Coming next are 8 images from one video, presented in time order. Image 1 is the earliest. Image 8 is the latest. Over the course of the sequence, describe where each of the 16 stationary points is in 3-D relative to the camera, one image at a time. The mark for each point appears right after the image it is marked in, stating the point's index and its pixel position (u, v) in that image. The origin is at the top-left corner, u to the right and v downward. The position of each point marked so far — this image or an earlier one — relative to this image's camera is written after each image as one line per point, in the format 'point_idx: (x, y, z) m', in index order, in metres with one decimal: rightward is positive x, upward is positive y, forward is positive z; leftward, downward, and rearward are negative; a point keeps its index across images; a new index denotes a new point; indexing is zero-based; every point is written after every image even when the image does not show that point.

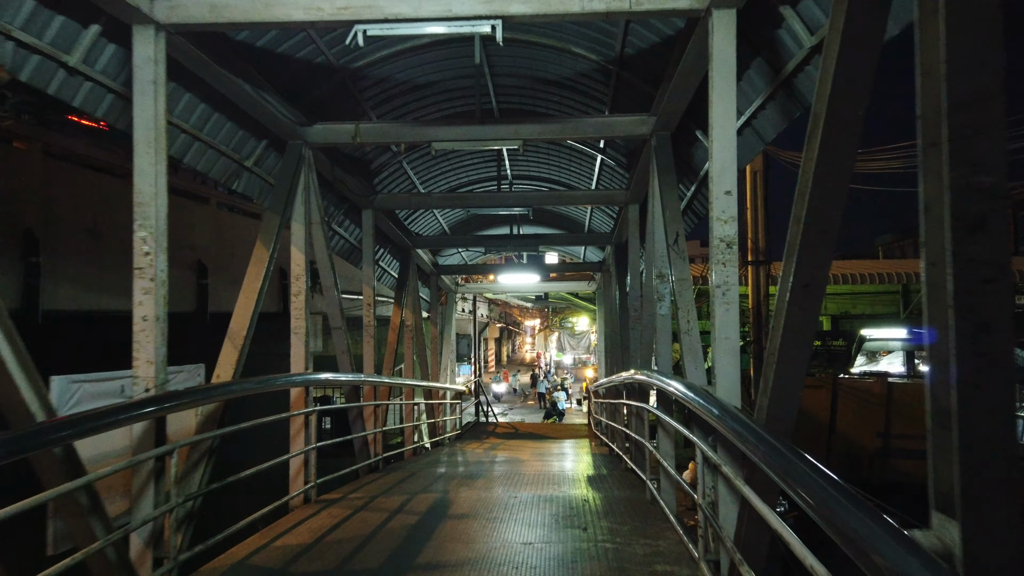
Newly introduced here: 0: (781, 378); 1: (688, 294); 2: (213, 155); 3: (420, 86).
0: (+0.8, -0.3, +2.3) m
1: (+1.0, 0.0, +4.2) m
2: (-1.9, +0.8, +4.8) m
3: (-0.7, +1.5, +5.7) m
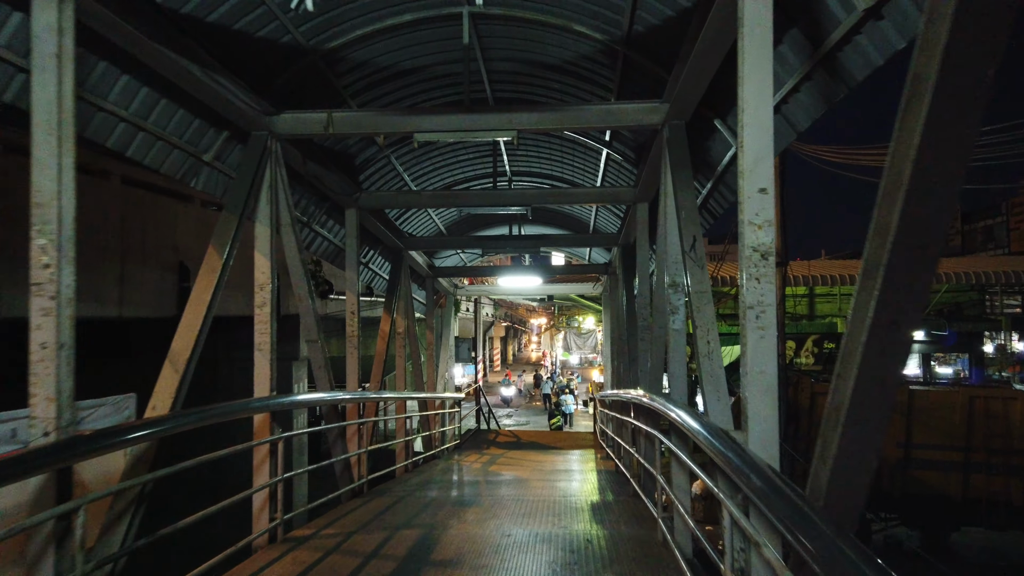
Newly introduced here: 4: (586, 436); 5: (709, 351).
0: (+0.7, -0.3, +1.7) m
1: (+0.9, -0.1, +3.5) m
2: (-2.0, +0.8, +4.3) m
3: (-0.7, +1.4, +5.1) m
4: (+1.2, -2.4, +12.6) m
5: (+0.9, -0.3, +3.4) m
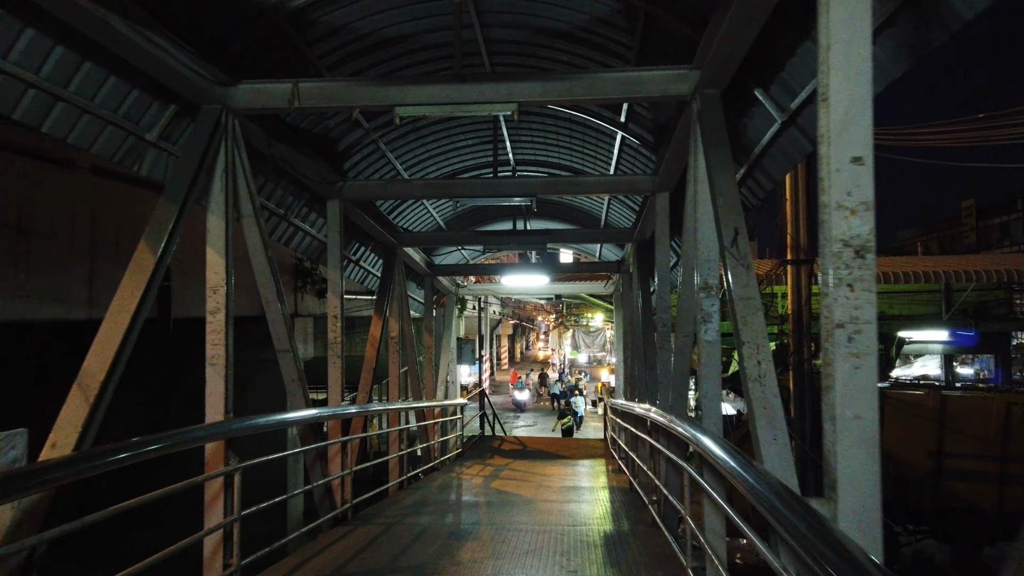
0: (+0.7, -0.4, +0.9) m
1: (+0.9, -0.1, +2.8) m
2: (-2.0, +0.8, +3.6) m
3: (-0.7, +1.4, +4.4) m
4: (+1.3, -2.4, +11.8) m
5: (+0.9, -0.3, +2.7) m
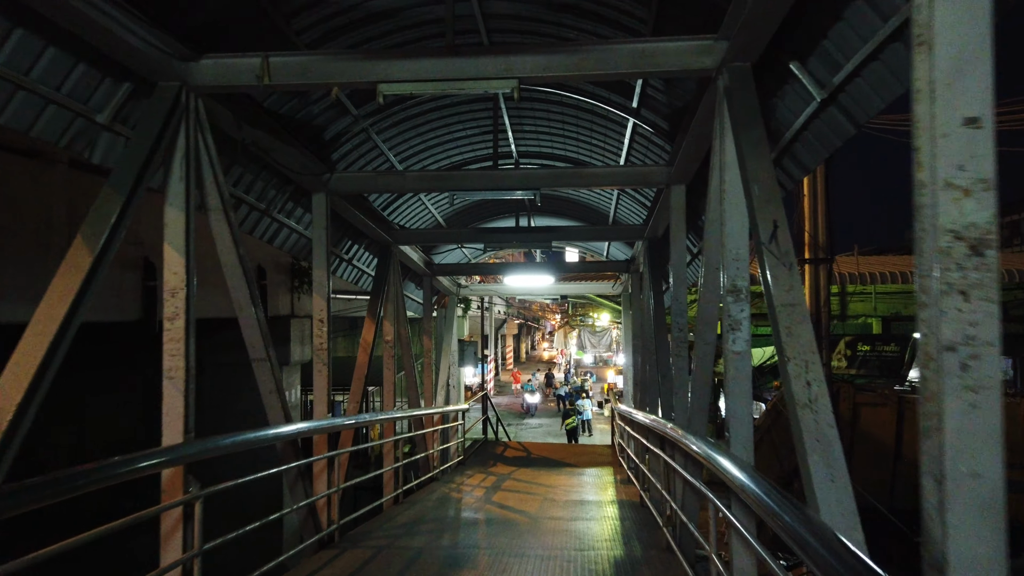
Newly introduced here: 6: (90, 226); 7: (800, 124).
0: (+0.7, -0.4, +0.5) m
1: (+0.9, -0.1, +2.4) m
2: (-2.0, +0.8, +3.1) m
3: (-0.7, +1.4, +3.9) m
4: (+1.4, -2.4, +11.4) m
5: (+0.9, -0.3, +2.2) m
6: (-1.5, +0.2, +2.8) m
7: (+1.3, +0.7, +3.5) m
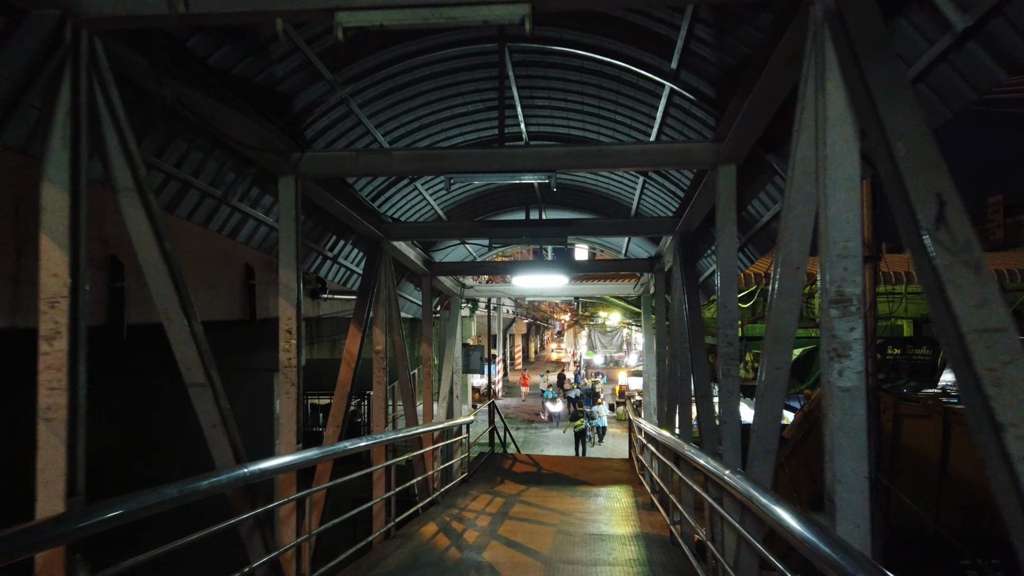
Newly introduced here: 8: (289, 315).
0: (+0.7, -0.4, -0.5) m
1: (+0.9, -0.2, +1.4) m
2: (-1.9, +0.7, +2.2) m
3: (-0.7, +1.4, +3.0) m
4: (+1.5, -2.4, +10.4) m
5: (+0.9, -0.3, +1.3) m
6: (-1.5, +0.2, +1.8) m
7: (+1.3, +0.7, +2.5) m
8: (-1.2, -0.2, +4.2) m
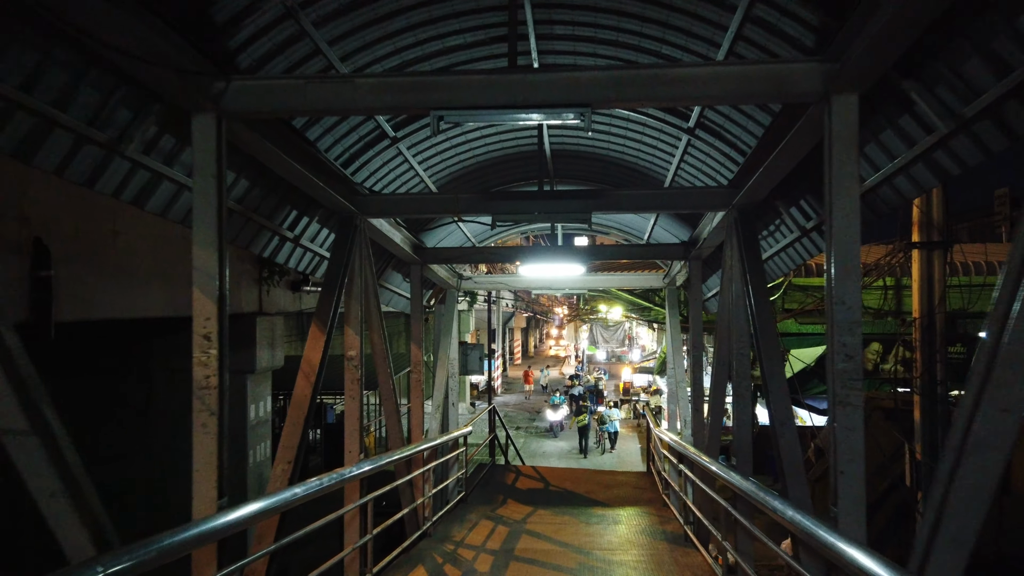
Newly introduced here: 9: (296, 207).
0: (+0.8, -0.4, -1.7) m
1: (+1.0, -0.1, +0.1) m
2: (-1.9, +0.8, +0.9) m
3: (-0.6, +1.4, +1.7) m
4: (+1.5, -2.3, +9.2) m
5: (+1.0, -0.3, 0.0) m
6: (-1.4, +0.2, +0.6) m
7: (+1.4, +0.8, +1.2) m
8: (-1.2, -0.1, +2.9) m
9: (-1.3, +0.5, +4.6) m
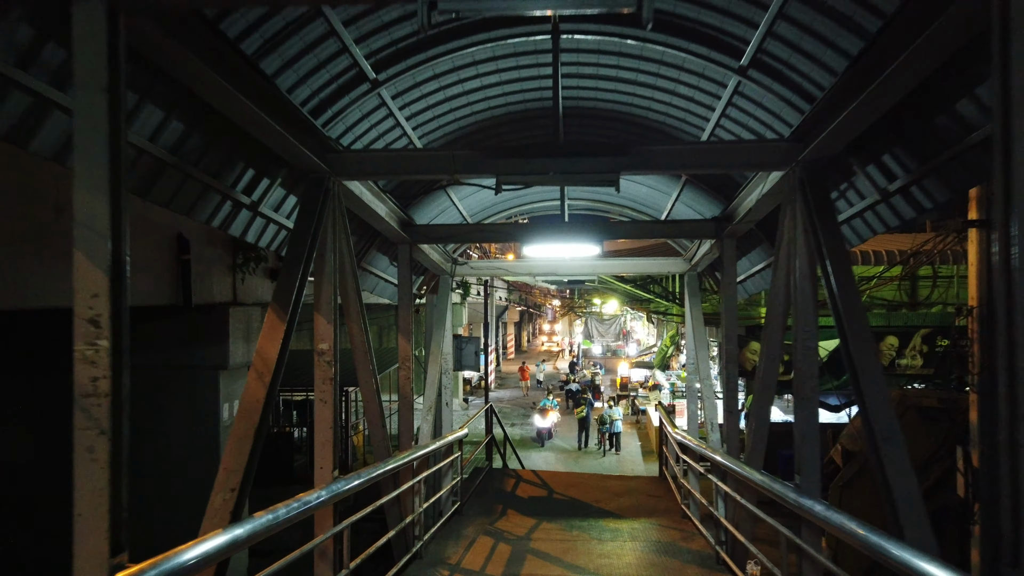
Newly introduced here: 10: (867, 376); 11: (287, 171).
0: (+0.9, -0.3, -2.6) m
1: (+1.1, -0.1, -0.7) m
2: (-1.8, +0.8, 0.0) m
3: (-0.5, +1.5, +0.8) m
4: (+1.5, -2.2, +8.3) m
5: (+1.1, -0.2, -0.8) m
6: (-1.3, +0.3, -0.3) m
7: (+1.5, +0.8, +0.4) m
8: (-1.1, 0.0, +2.0) m
9: (-1.3, +0.6, +3.7) m
10: (+1.4, -0.4, +3.1) m
11: (-1.2, +0.6, +4.0) m
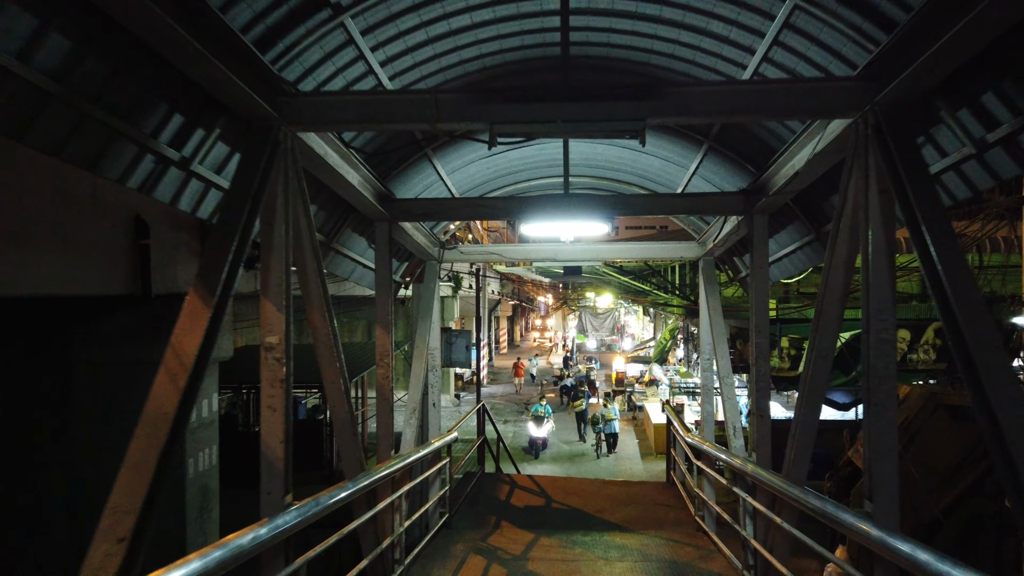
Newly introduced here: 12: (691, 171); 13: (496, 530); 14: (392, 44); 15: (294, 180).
0: (+0.9, -0.3, -3.4) m
1: (+1.1, 0.0, -1.5) m
2: (-1.7, +0.9, -0.8) m
3: (-0.5, +1.6, 0.0) m
4: (+1.5, -2.1, +7.6) m
5: (+1.1, -0.2, -1.6) m
6: (-1.3, +0.4, -1.1) m
7: (+1.5, +0.9, -0.4) m
8: (-1.1, +0.1, +1.3) m
9: (-1.3, +0.7, +2.9) m
10: (+1.4, -0.3, +2.3) m
11: (-1.2, +0.7, +3.2) m
12: (+1.3, +0.8, +5.4) m
13: (-0.2, -2.0, +6.5) m
14: (-0.6, +1.2, +3.6) m
15: (-0.9, +0.4, +3.2) m
